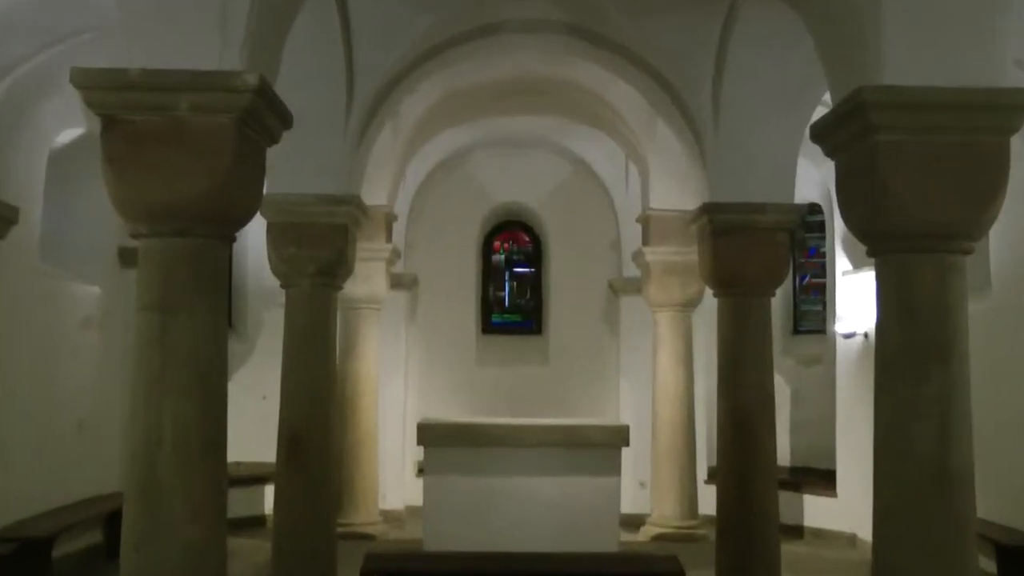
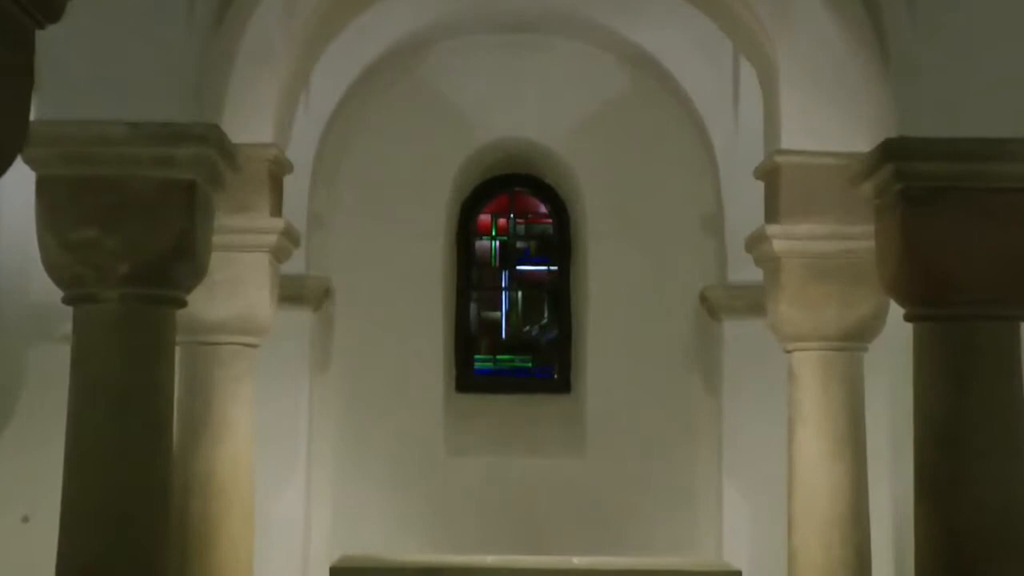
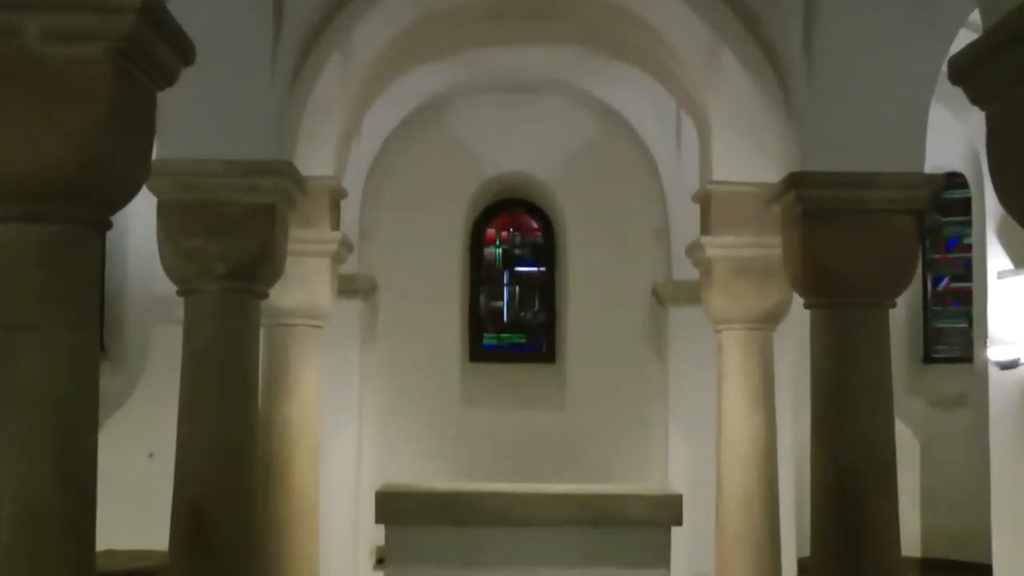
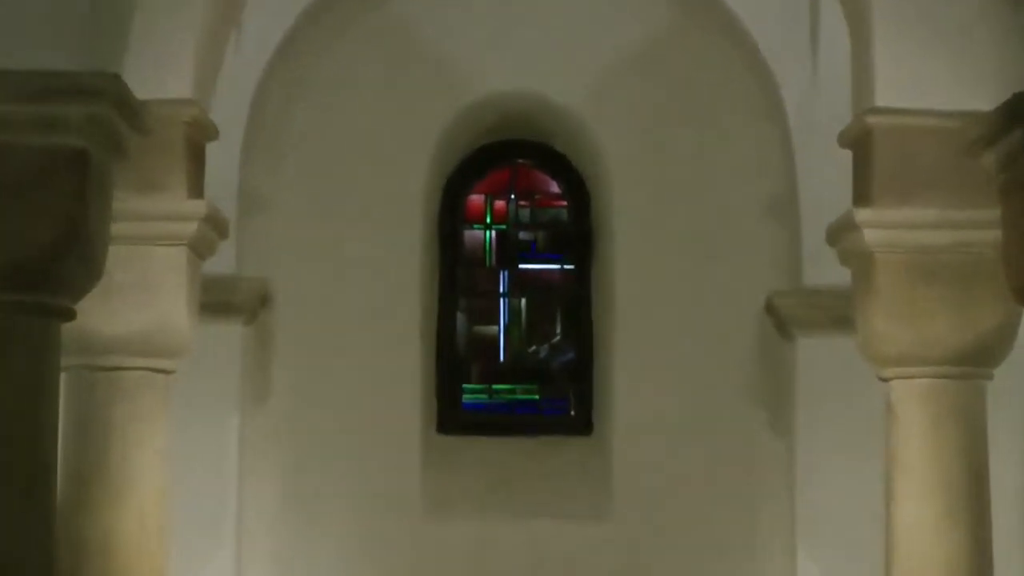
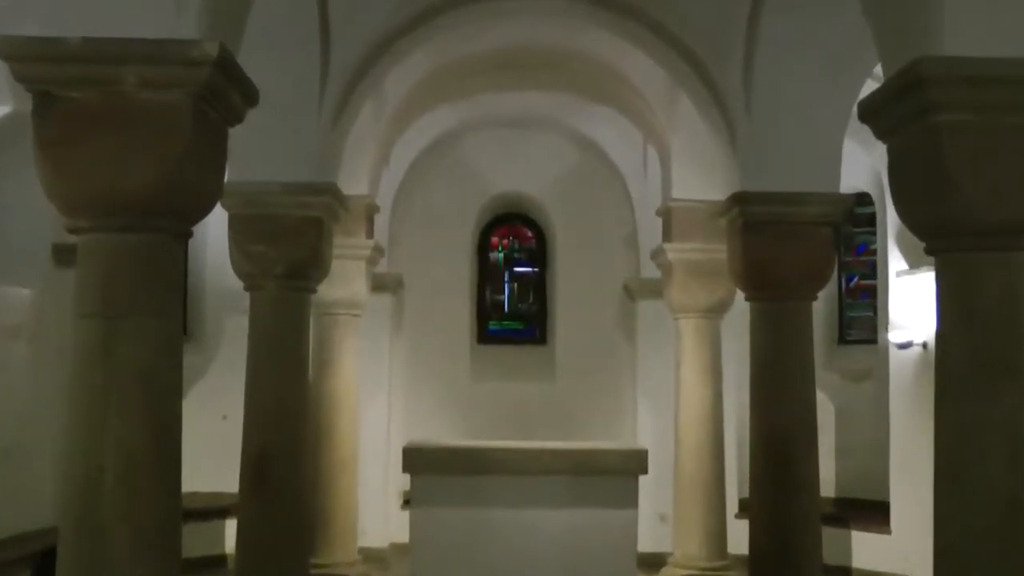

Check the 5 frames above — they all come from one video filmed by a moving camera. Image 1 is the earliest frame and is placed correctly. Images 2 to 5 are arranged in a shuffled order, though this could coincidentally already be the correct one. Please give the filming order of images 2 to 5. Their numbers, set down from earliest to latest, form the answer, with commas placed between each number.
5, 3, 2, 4
